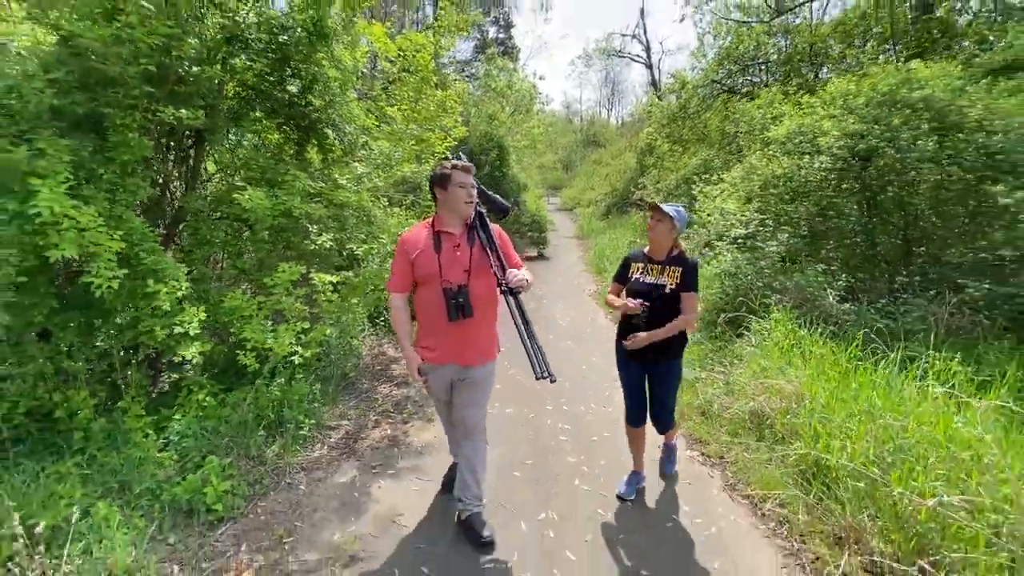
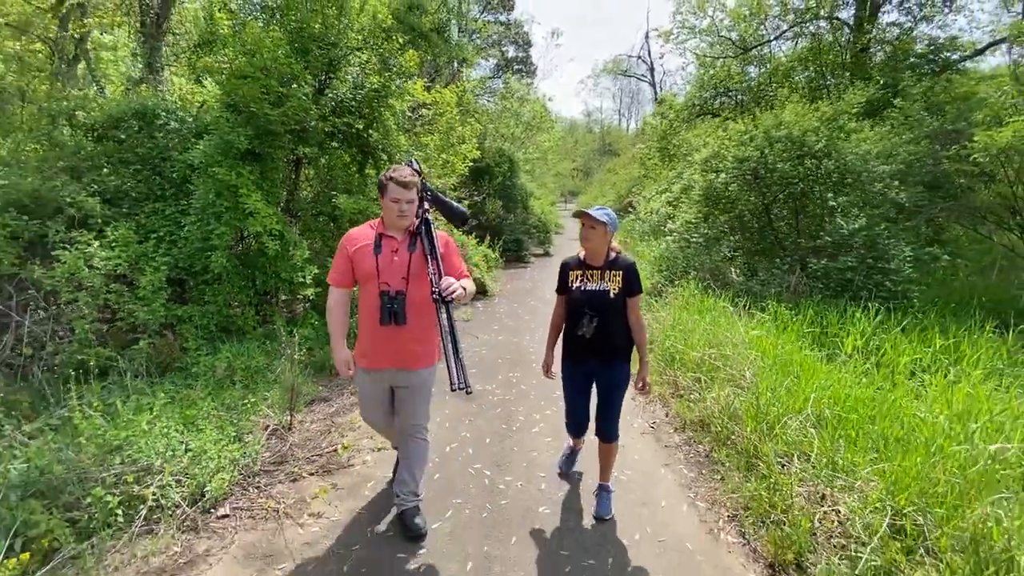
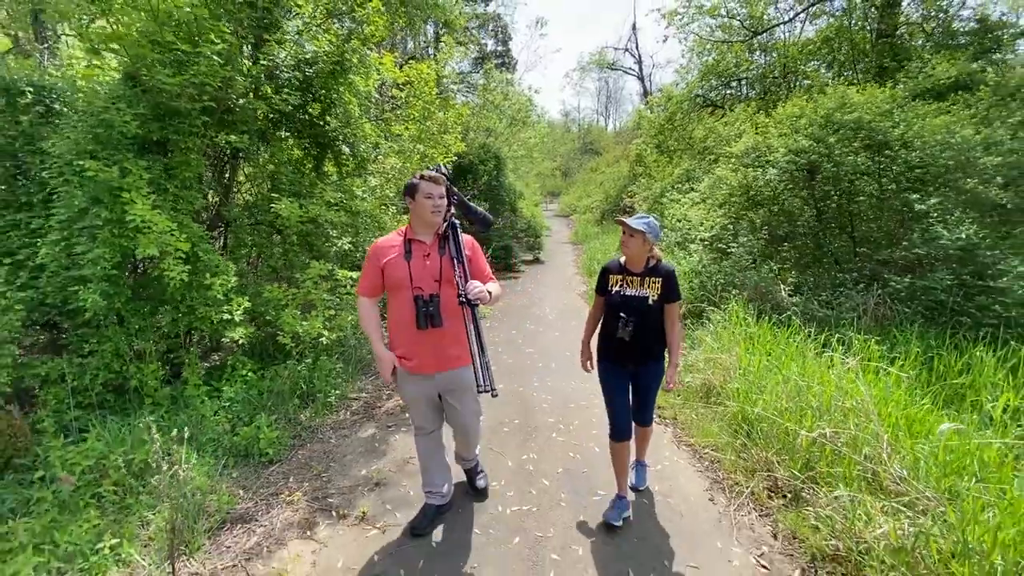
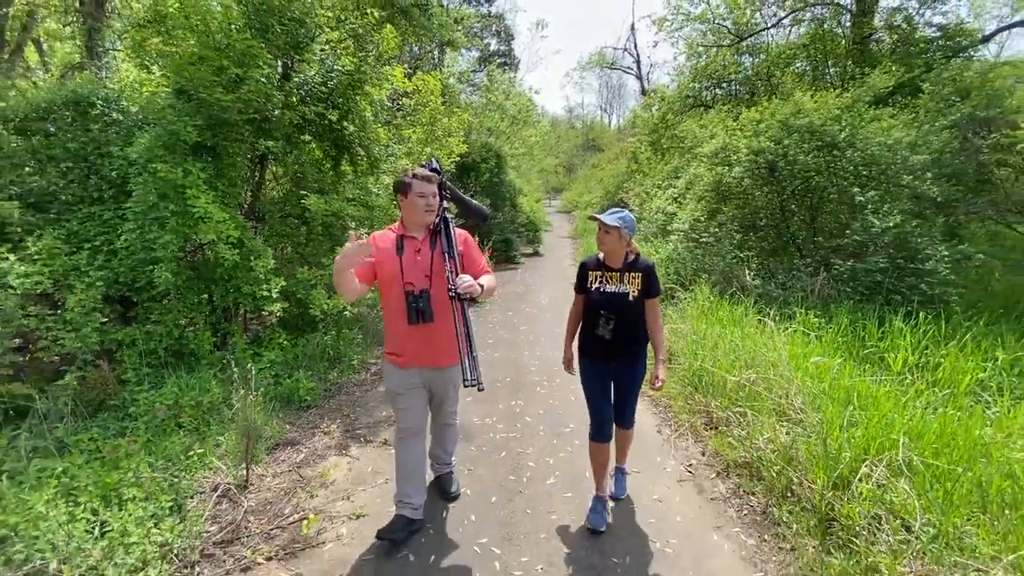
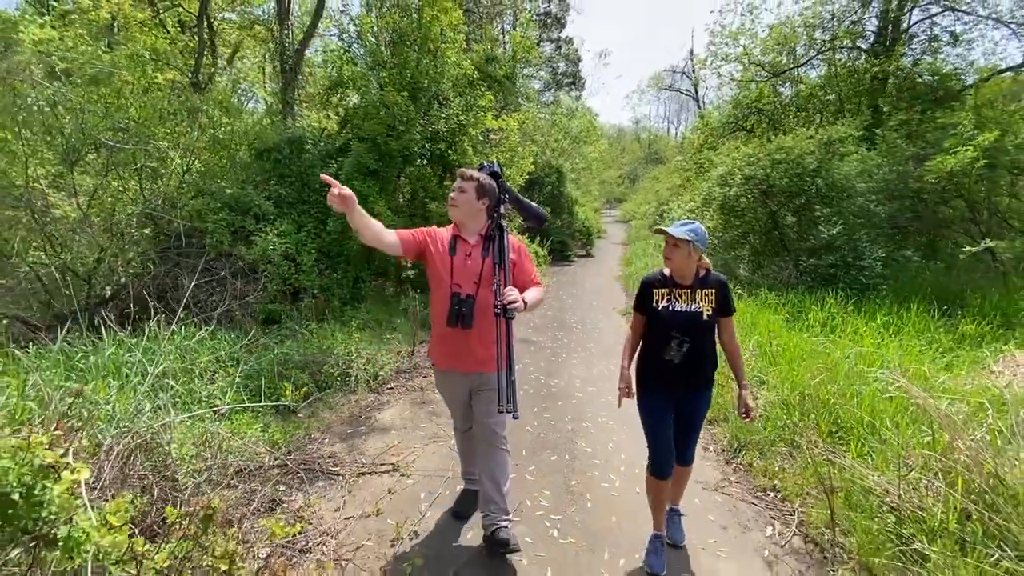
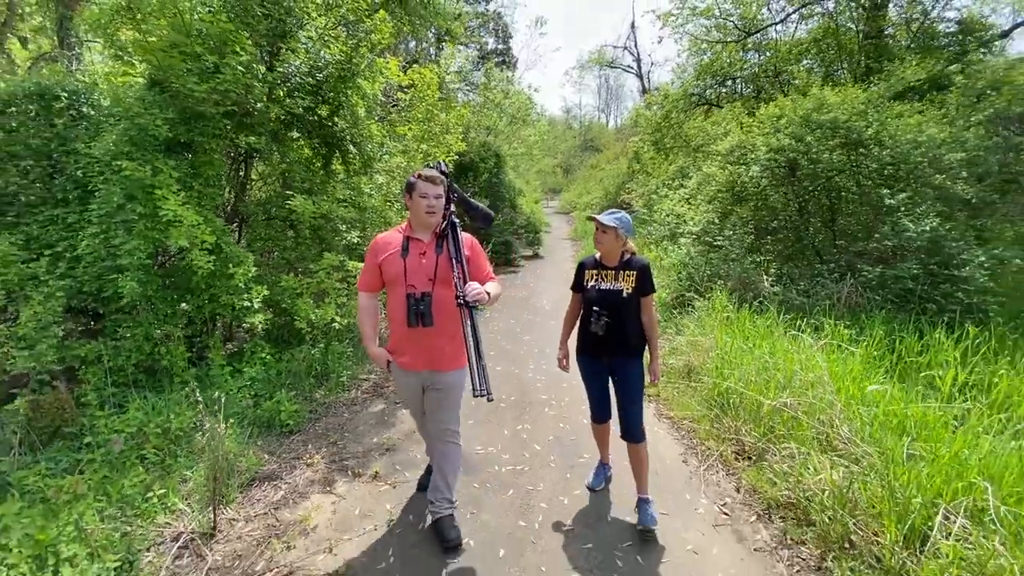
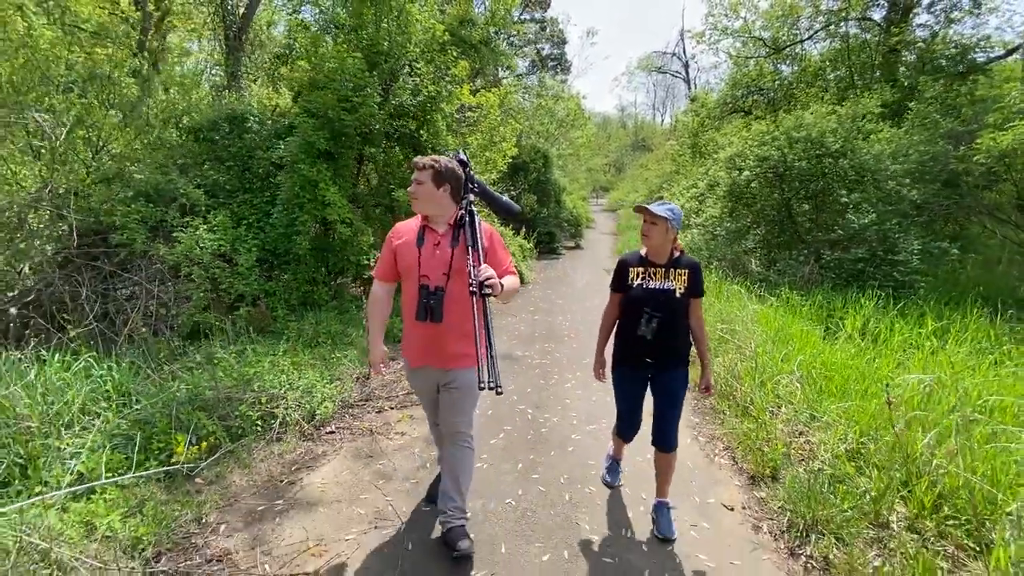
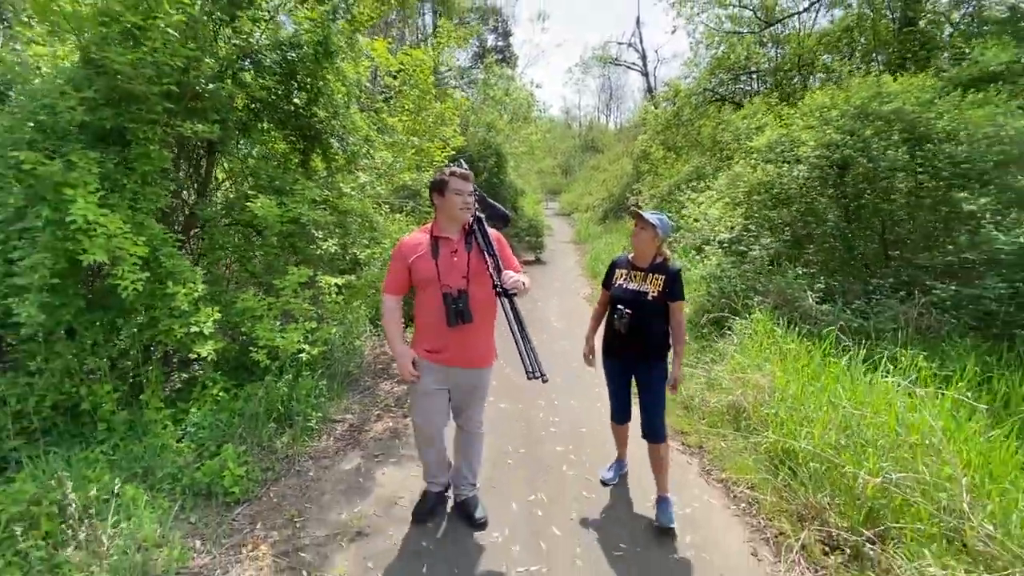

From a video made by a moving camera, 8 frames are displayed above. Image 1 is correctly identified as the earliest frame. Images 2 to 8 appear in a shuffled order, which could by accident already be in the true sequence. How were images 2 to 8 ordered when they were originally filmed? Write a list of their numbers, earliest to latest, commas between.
8, 3, 6, 4, 2, 7, 5
